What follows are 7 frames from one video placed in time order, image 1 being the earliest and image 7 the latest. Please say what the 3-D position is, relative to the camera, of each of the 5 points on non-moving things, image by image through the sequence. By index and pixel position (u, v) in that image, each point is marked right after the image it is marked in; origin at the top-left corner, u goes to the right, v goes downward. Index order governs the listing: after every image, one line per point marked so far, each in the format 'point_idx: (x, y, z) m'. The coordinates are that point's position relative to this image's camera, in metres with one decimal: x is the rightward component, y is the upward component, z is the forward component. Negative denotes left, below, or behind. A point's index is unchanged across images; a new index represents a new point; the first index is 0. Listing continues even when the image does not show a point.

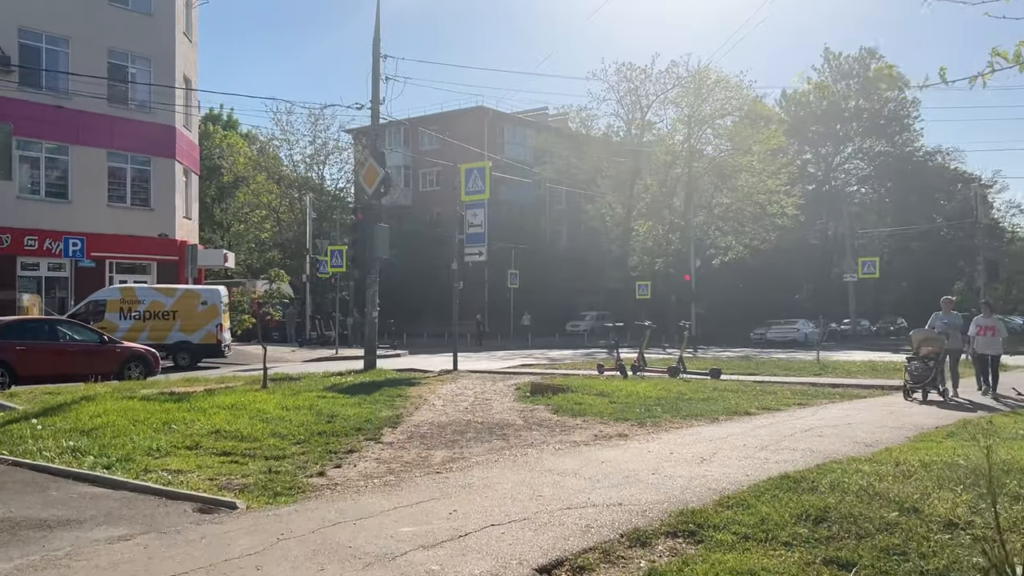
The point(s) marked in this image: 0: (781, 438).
0: (+2.3, -1.3, +7.7) m
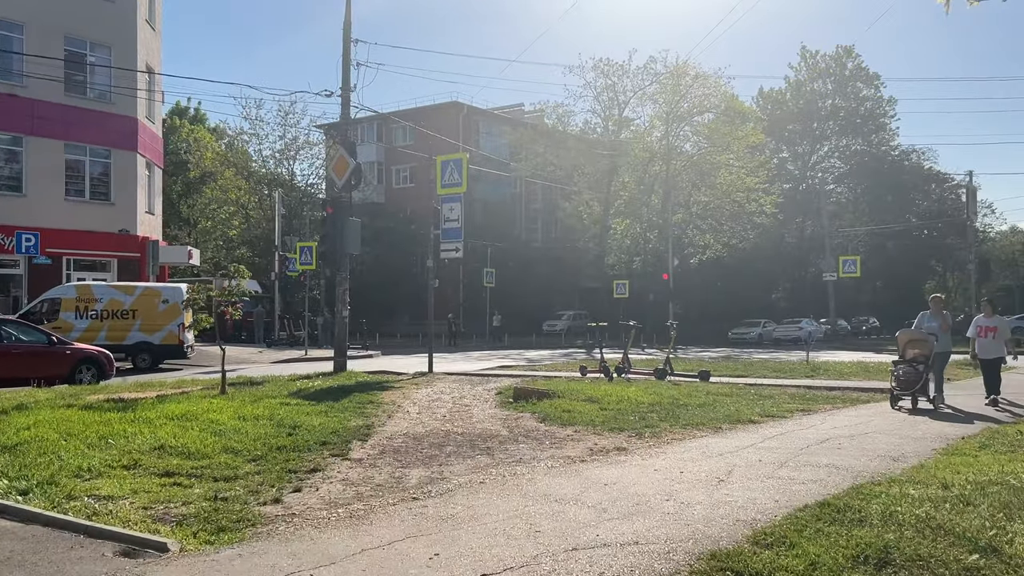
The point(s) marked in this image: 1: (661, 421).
0: (+2.2, -1.3, +6.9) m
1: (+1.5, -1.3, +8.8) m
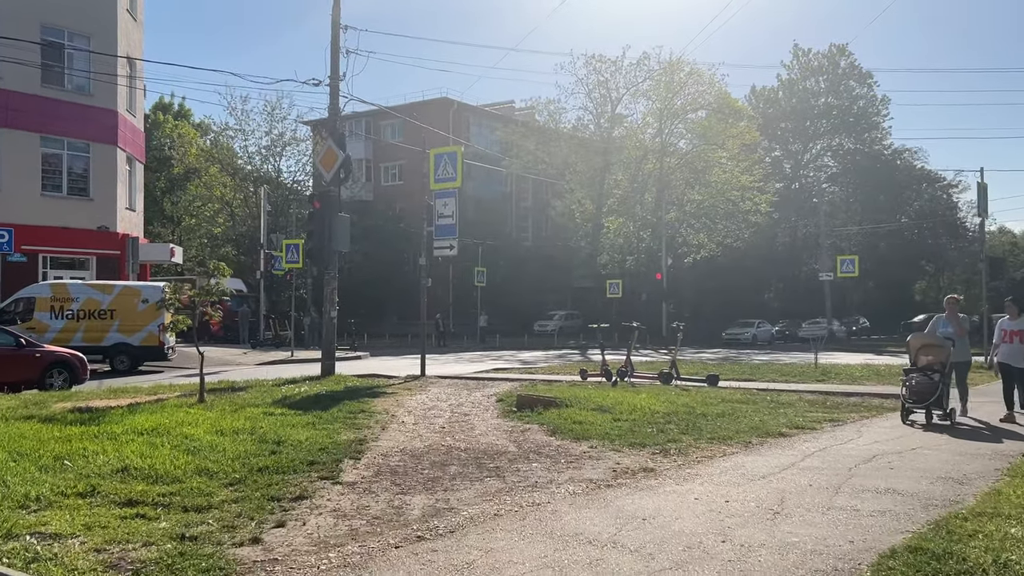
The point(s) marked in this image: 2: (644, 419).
0: (+2.3, -1.3, +6.1) m
1: (+1.5, -1.3, +8.0) m
2: (+1.3, -1.3, +9.0) m
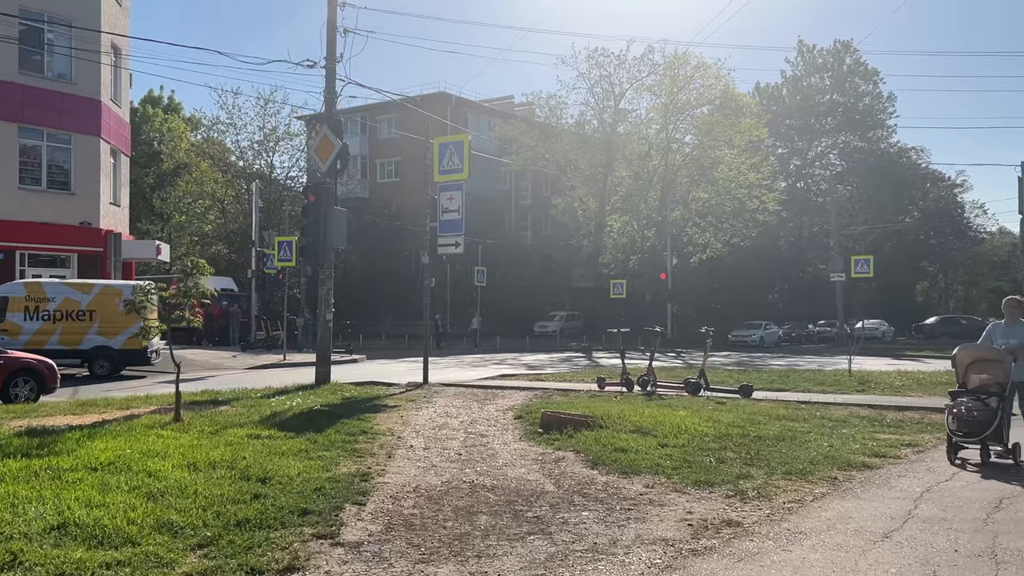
0: (+2.6, -1.3, +4.8) m
1: (+1.8, -1.3, +6.7) m
2: (+1.6, -1.3, +7.7) m
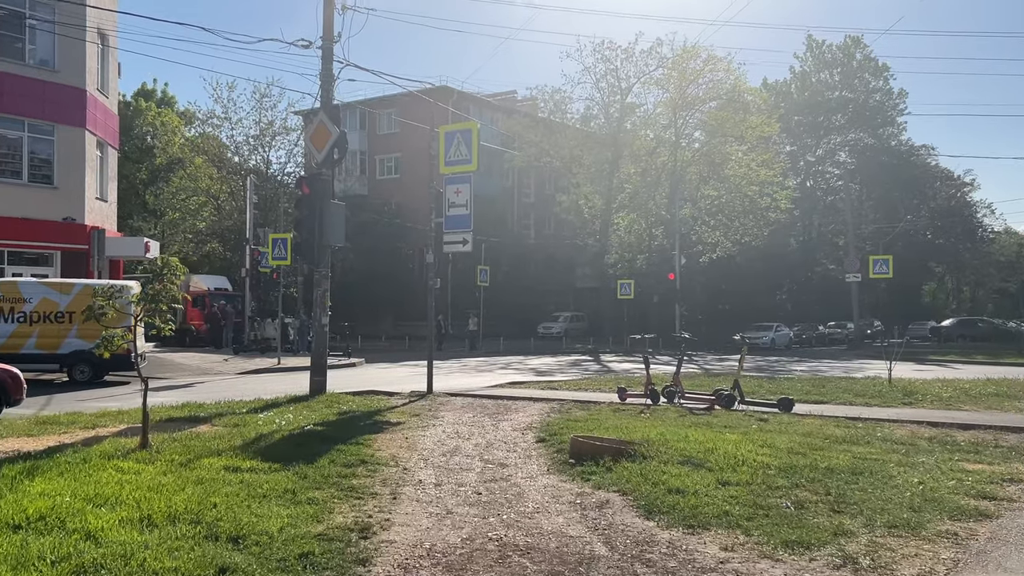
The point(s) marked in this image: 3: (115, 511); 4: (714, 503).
0: (+2.8, -1.3, +3.5) m
1: (+2.0, -1.4, +5.4) m
2: (+1.8, -1.4, +6.4) m
3: (-2.2, -1.2, +5.0) m
4: (+1.3, -1.4, +5.8) m
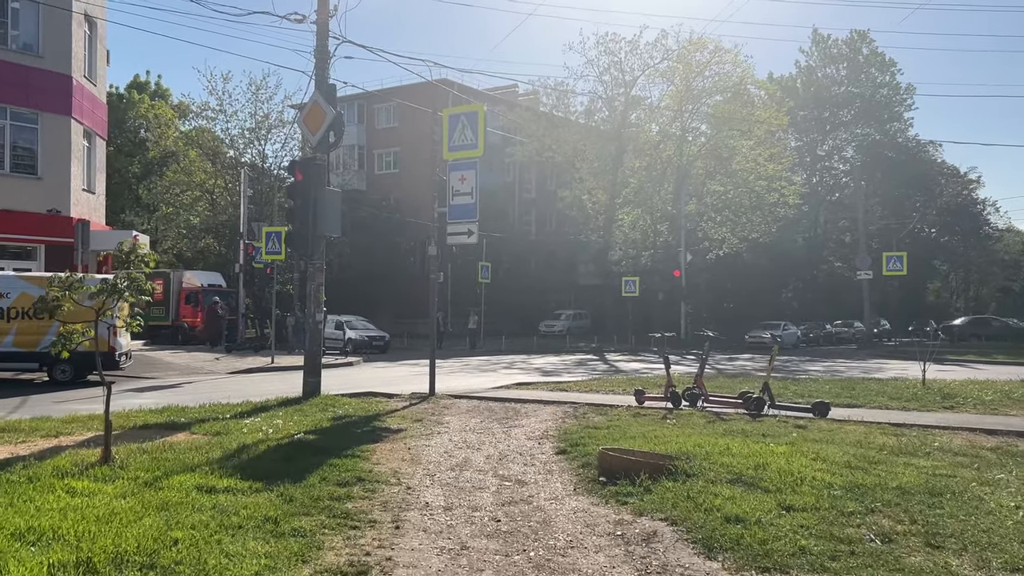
0: (+2.9, -1.3, +2.5) m
1: (+2.1, -1.3, +4.4) m
2: (+1.9, -1.3, +5.4) m
3: (-2.0, -1.2, +4.0) m
4: (+1.4, -1.3, +4.8) m
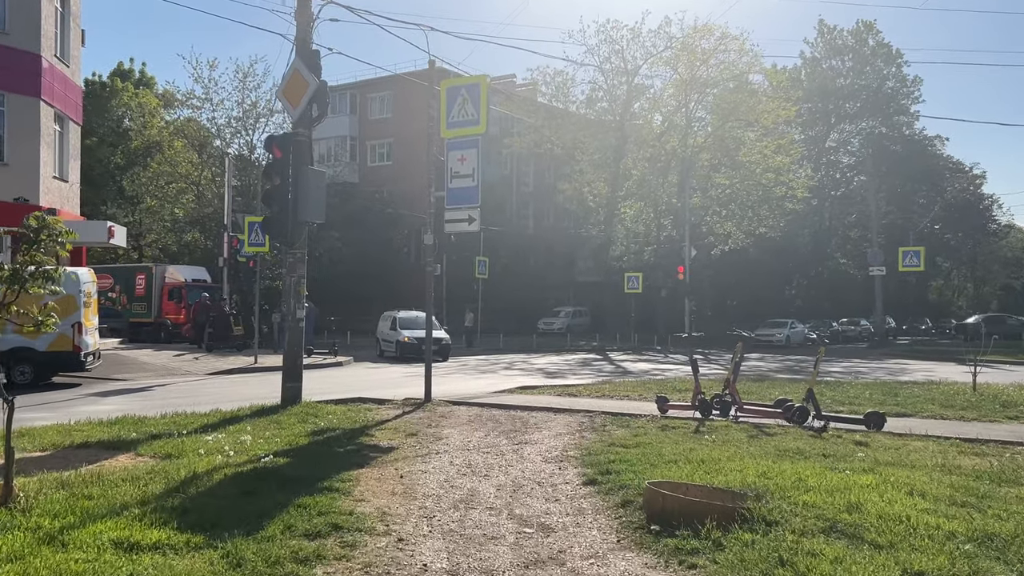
0: (+3.1, -1.2, +1.0) m
1: (+2.3, -1.3, +2.9) m
2: (+2.1, -1.3, +3.9) m
3: (-1.9, -1.1, +2.5) m
4: (+1.6, -1.2, +3.3) m
